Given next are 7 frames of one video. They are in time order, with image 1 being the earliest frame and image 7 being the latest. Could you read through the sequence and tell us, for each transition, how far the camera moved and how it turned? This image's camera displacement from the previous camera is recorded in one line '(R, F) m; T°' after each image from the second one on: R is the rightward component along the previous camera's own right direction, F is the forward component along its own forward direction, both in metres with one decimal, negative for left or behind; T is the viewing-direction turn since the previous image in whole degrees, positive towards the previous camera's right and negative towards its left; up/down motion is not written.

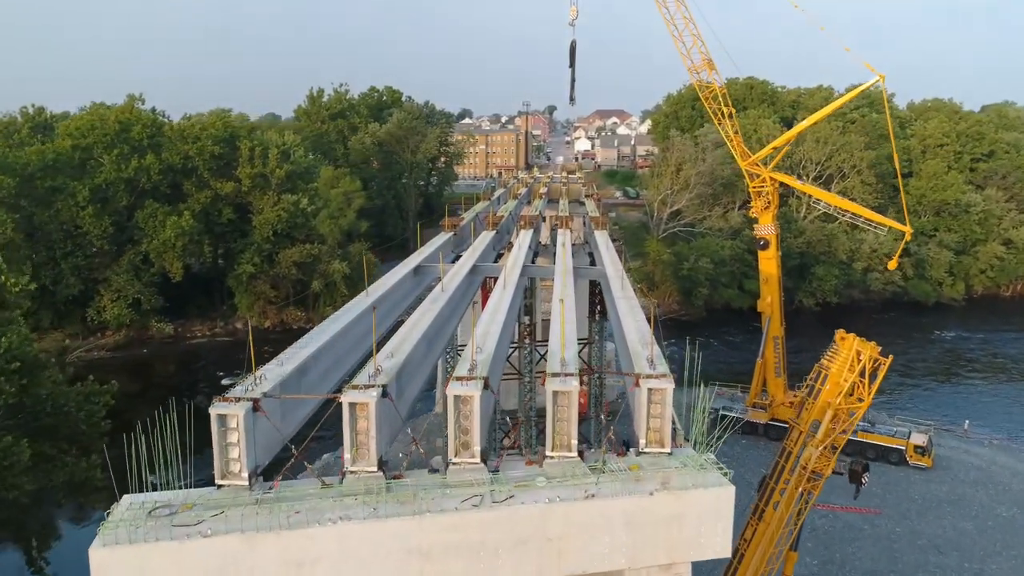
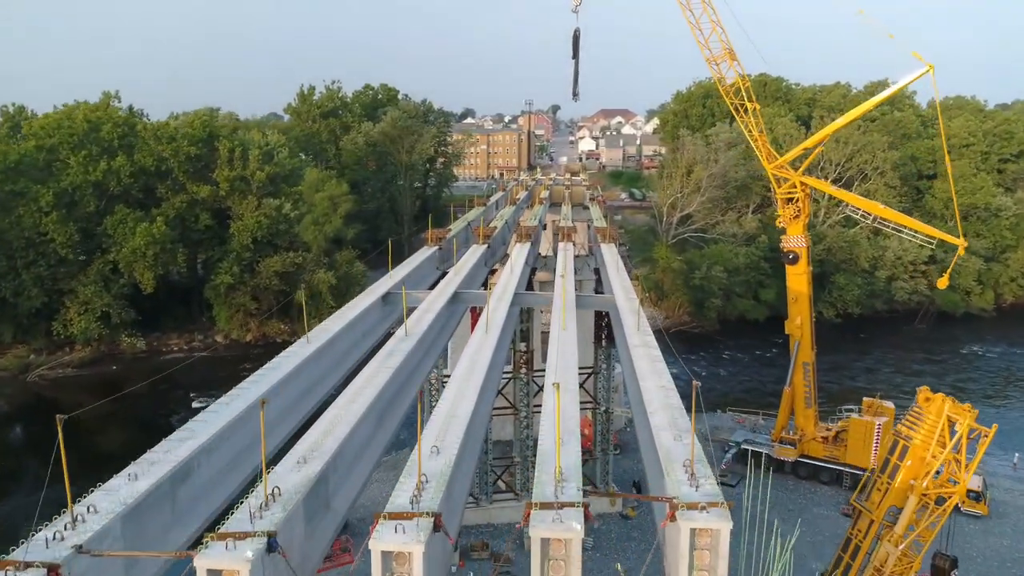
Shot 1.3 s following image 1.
(+0.3, +2.8) m; 0°
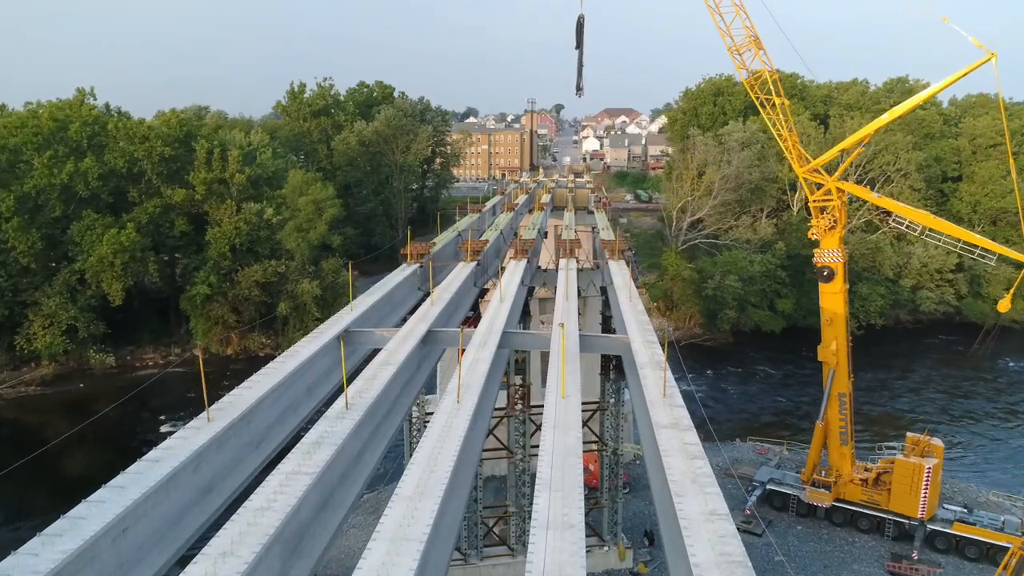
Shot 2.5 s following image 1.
(+0.2, +2.6) m; 0°
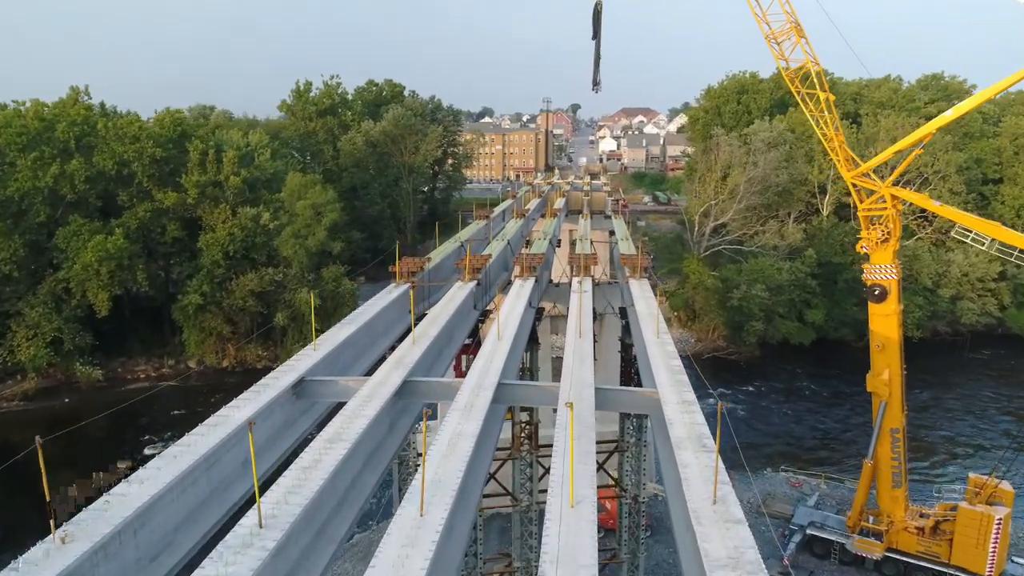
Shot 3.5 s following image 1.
(+0.2, +2.2) m; -1°
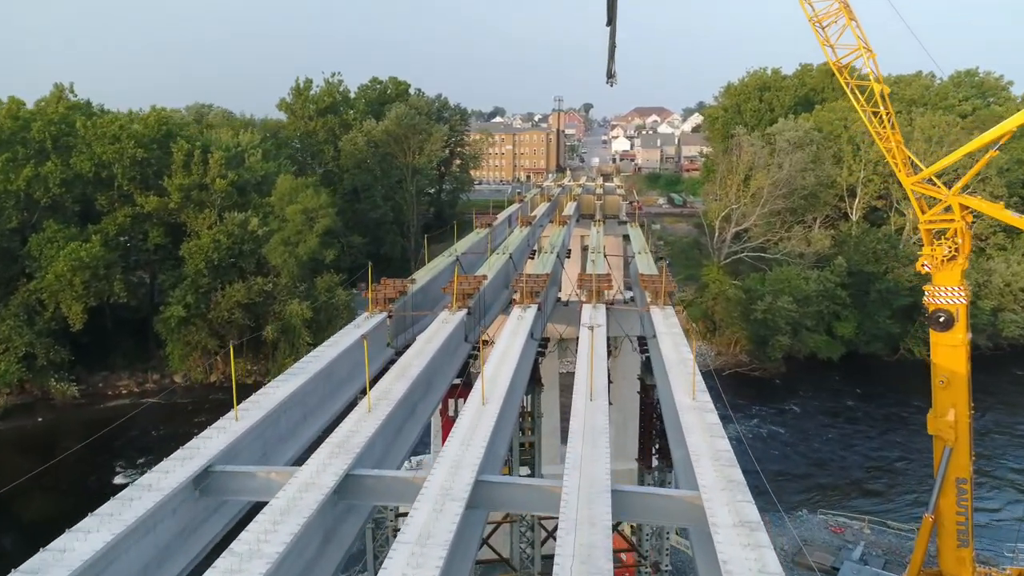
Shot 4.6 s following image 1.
(+0.2, +2.4) m; -1°
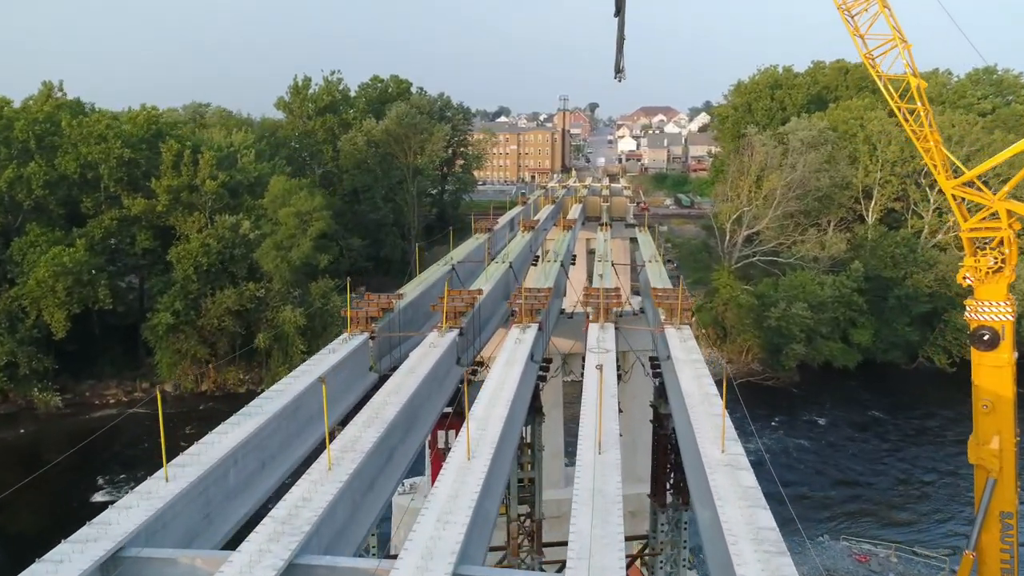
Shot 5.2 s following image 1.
(+0.1, +1.3) m; 0°
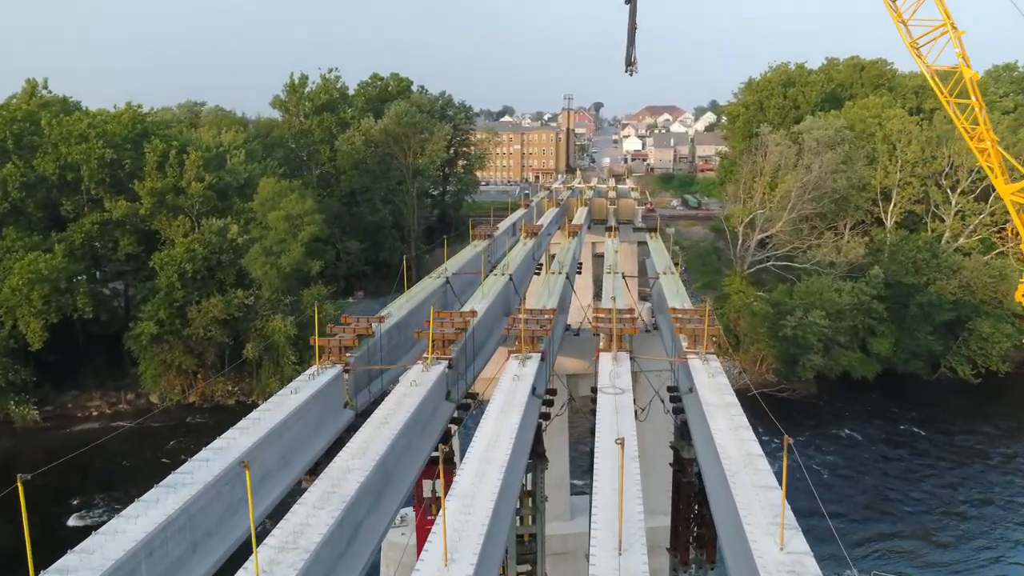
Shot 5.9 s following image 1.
(+0.1, +1.5) m; 0°
